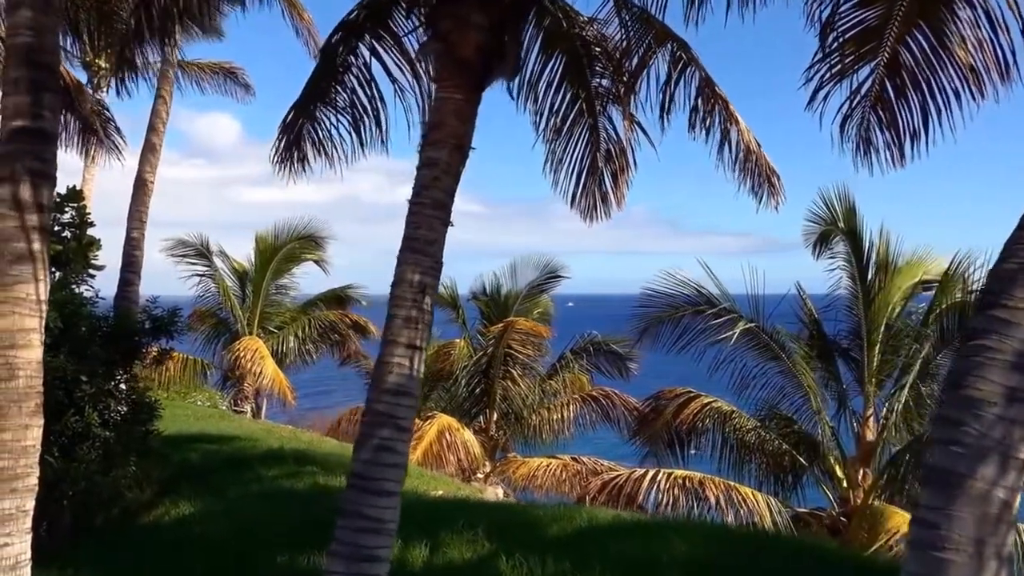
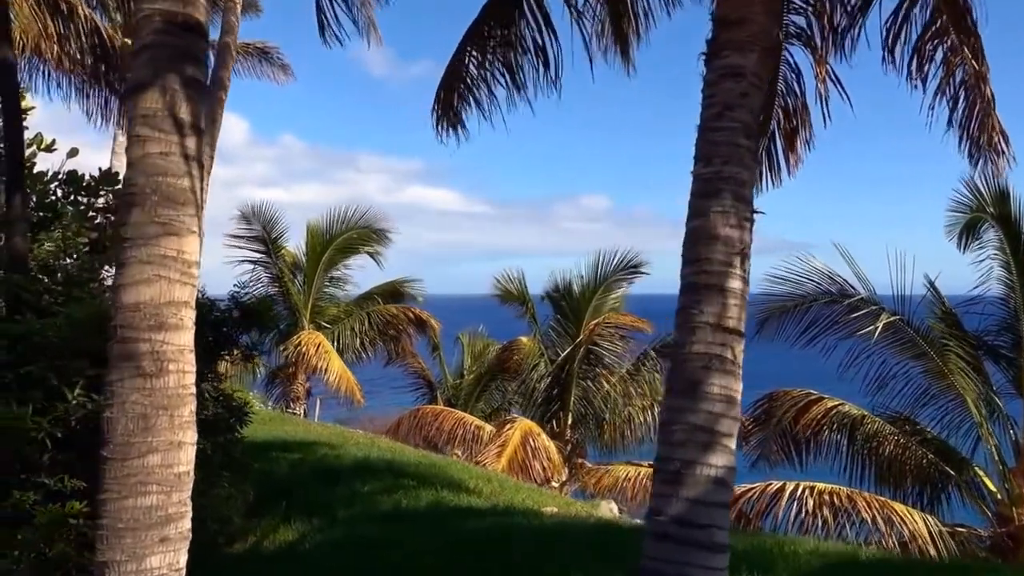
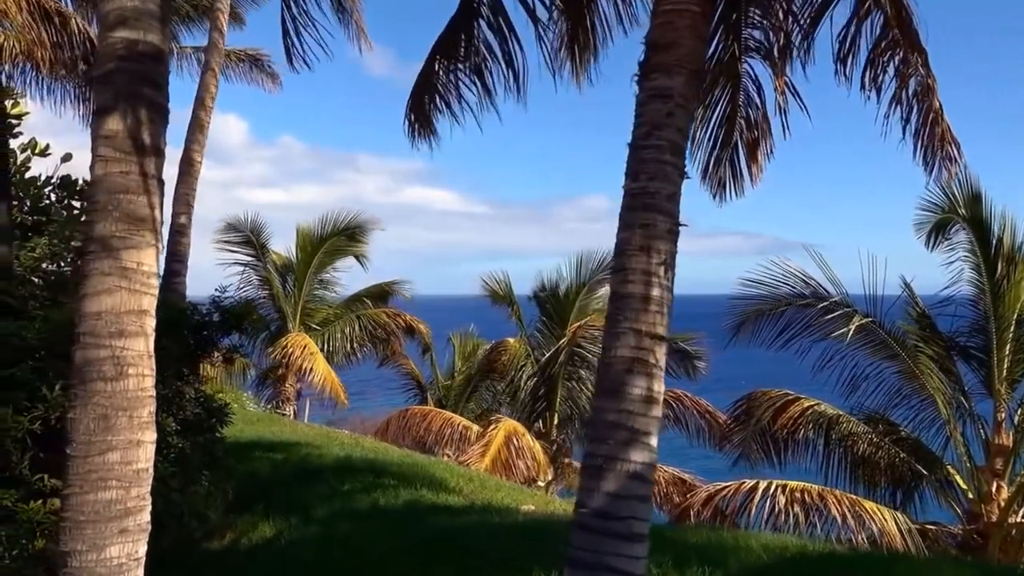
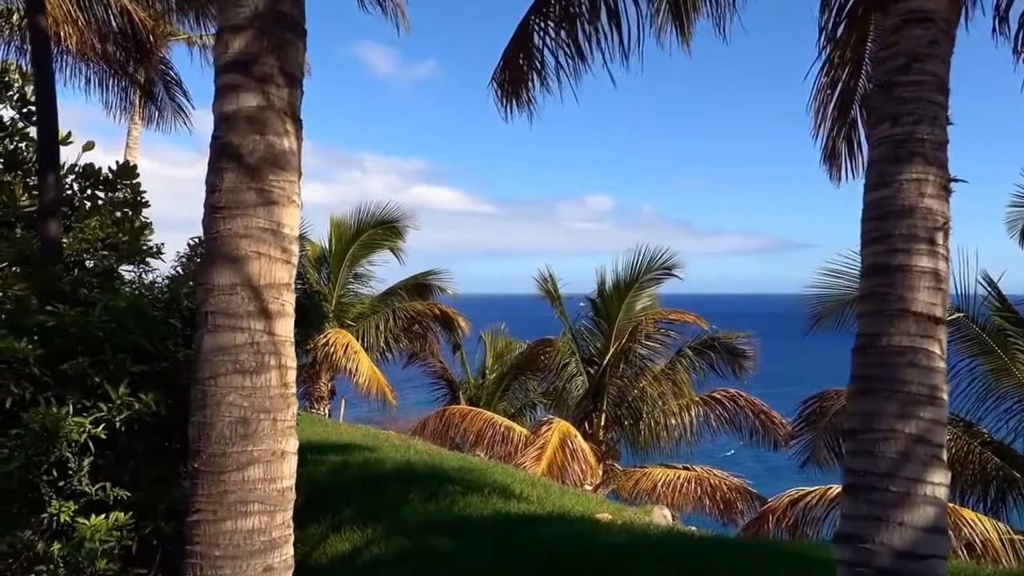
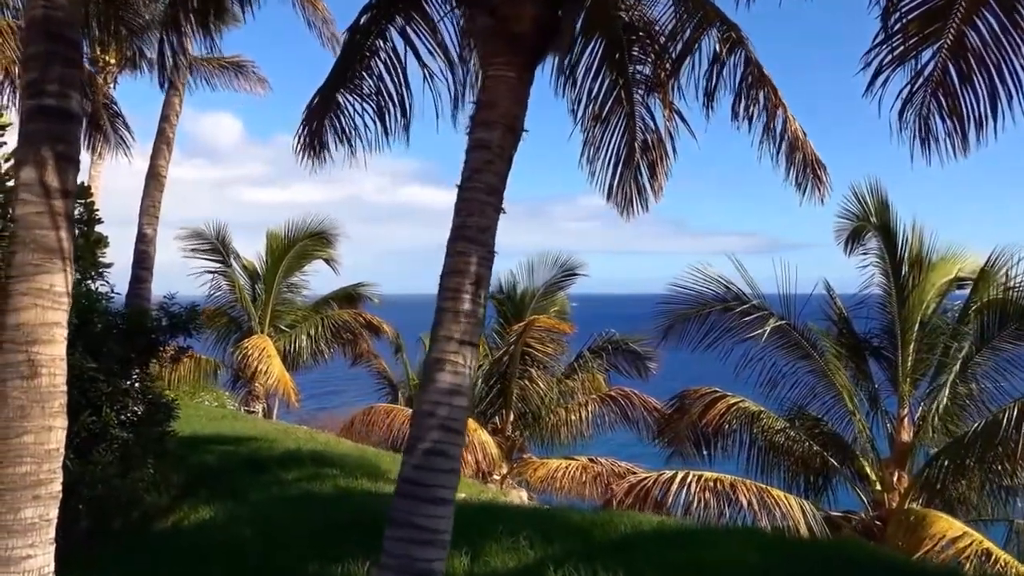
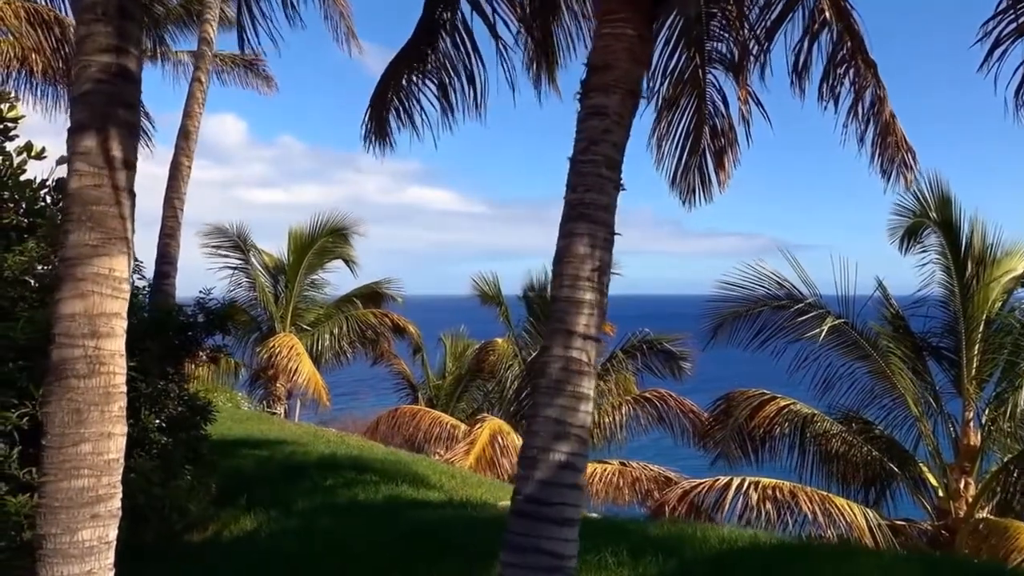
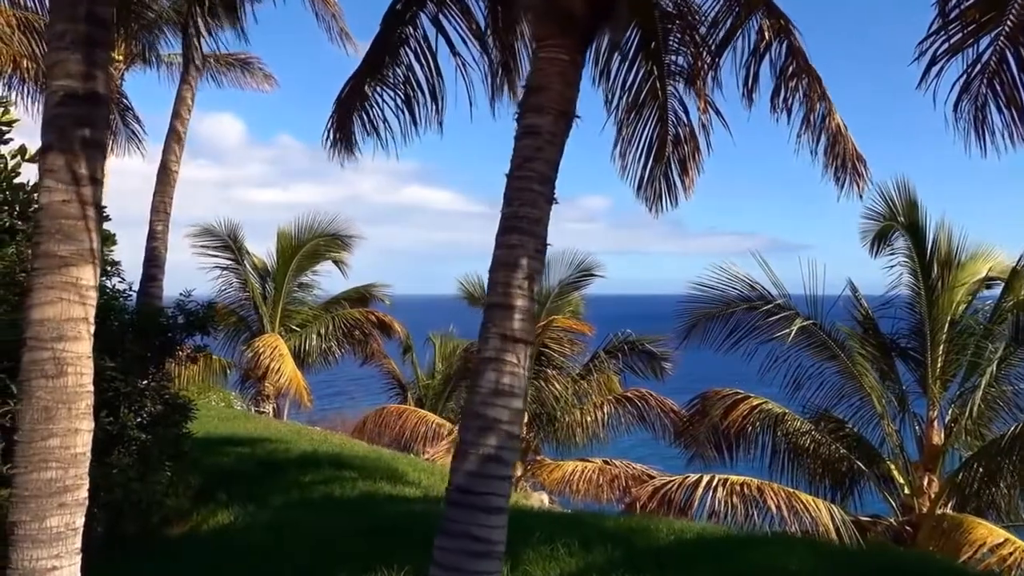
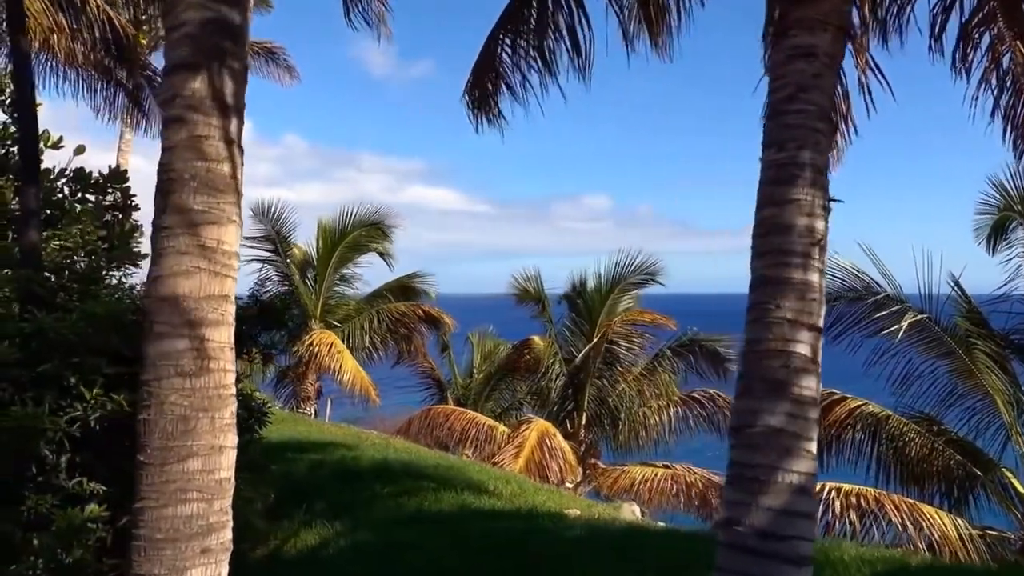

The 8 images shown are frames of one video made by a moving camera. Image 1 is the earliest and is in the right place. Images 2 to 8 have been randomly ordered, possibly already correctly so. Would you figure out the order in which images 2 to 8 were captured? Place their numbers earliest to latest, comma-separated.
5, 7, 6, 3, 2, 8, 4
